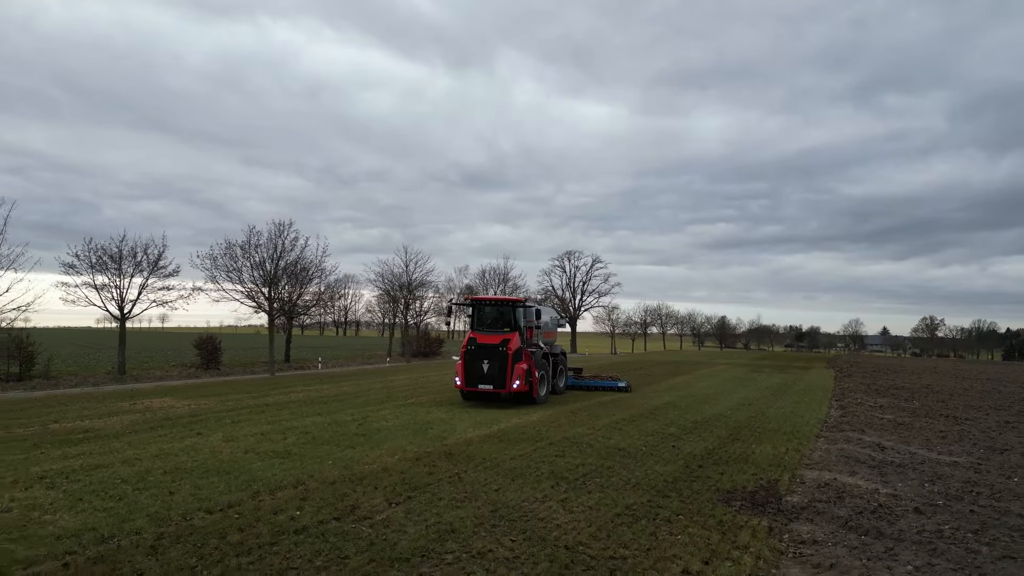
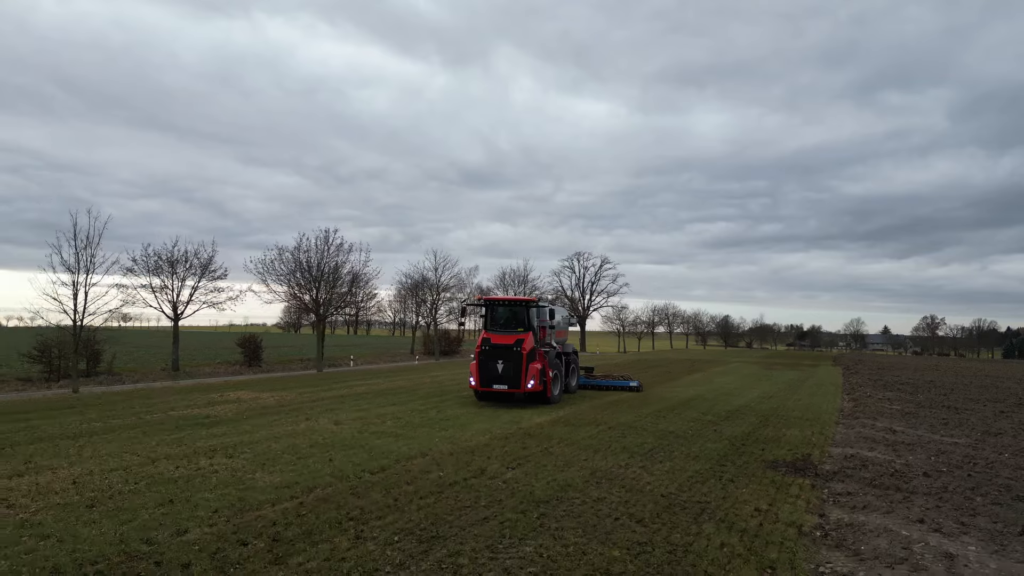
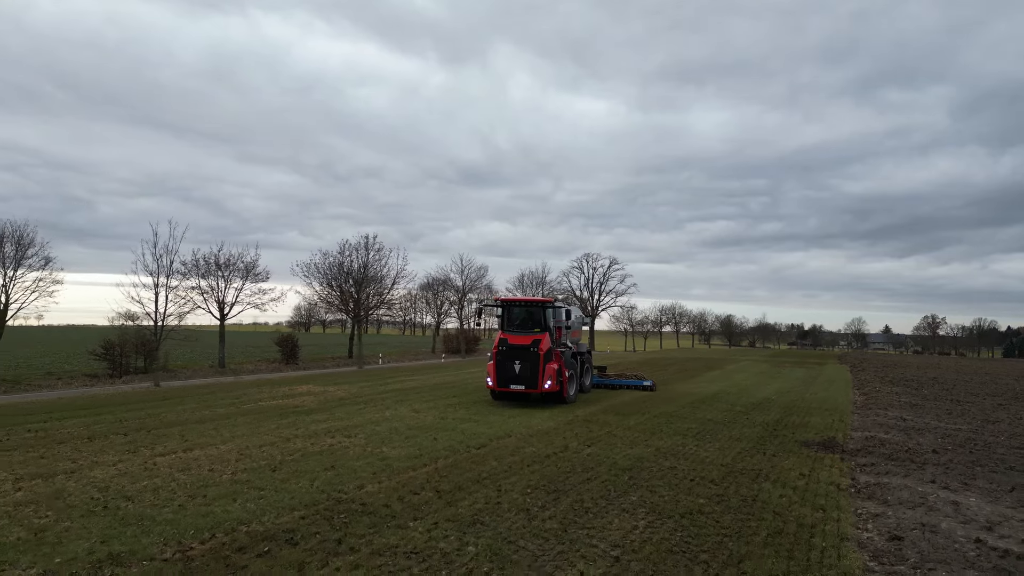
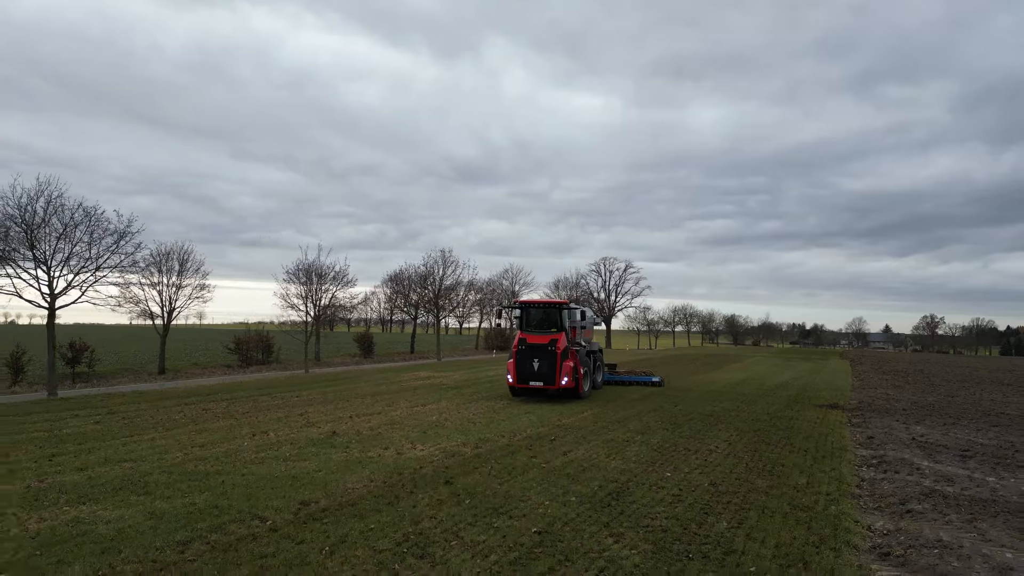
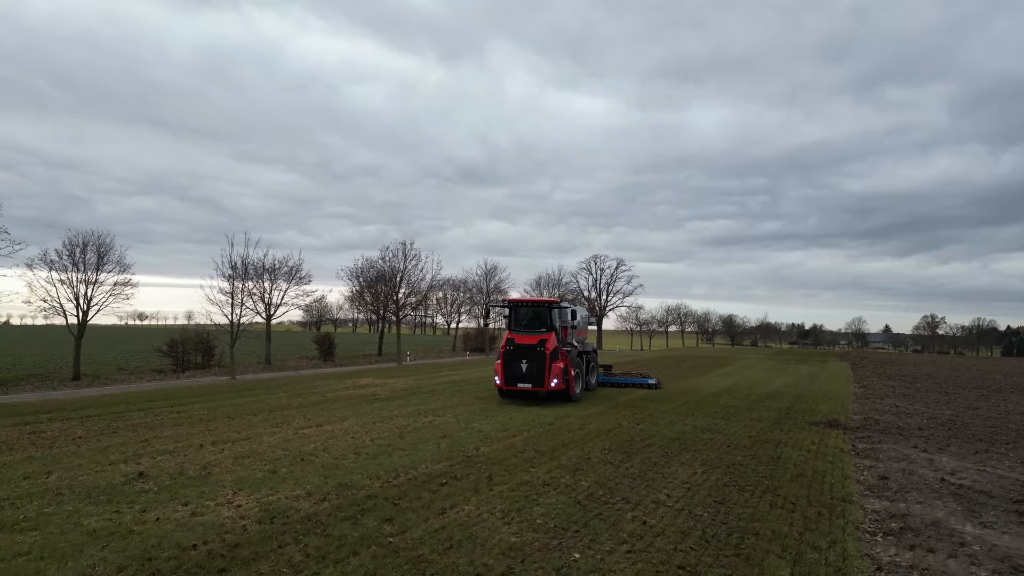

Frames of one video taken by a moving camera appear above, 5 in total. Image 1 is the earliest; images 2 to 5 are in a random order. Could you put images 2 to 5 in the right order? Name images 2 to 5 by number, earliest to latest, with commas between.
2, 3, 5, 4
